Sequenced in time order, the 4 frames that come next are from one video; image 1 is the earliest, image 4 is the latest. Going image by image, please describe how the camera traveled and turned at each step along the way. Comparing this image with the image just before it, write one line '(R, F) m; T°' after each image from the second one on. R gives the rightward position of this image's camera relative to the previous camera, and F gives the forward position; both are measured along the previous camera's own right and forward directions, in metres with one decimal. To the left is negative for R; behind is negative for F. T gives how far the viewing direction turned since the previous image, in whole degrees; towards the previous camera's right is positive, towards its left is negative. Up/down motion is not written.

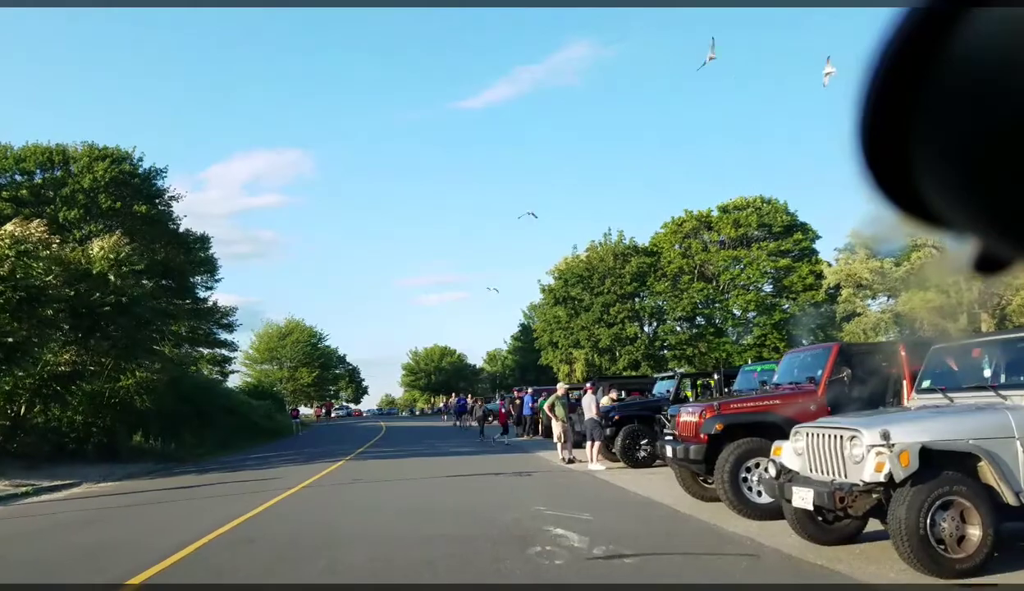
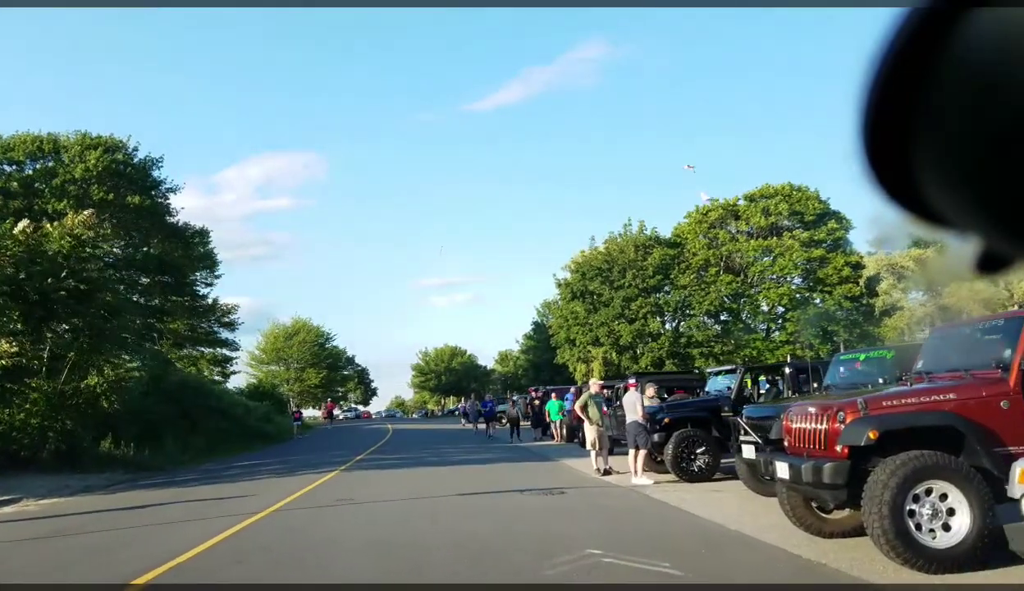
(-0.2, +3.0) m; -1°
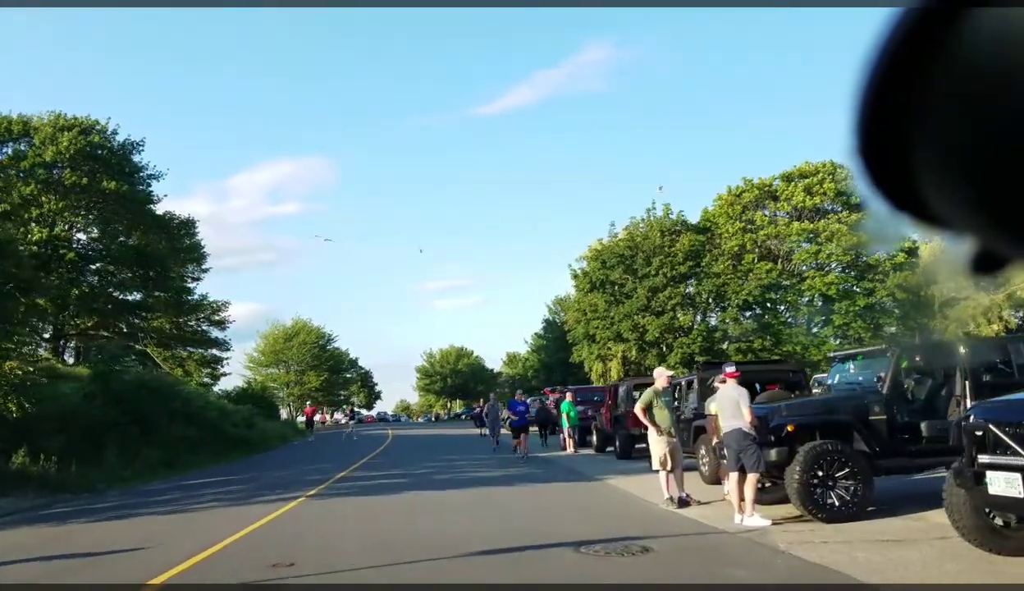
(-0.4, +4.5) m; 0°
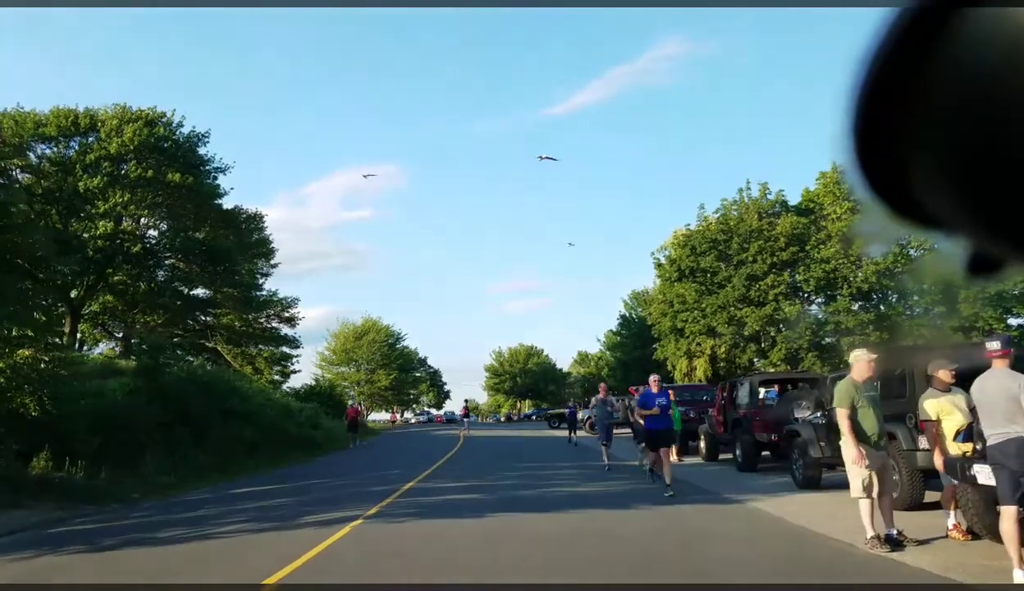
(-0.6, +2.9) m; -4°
